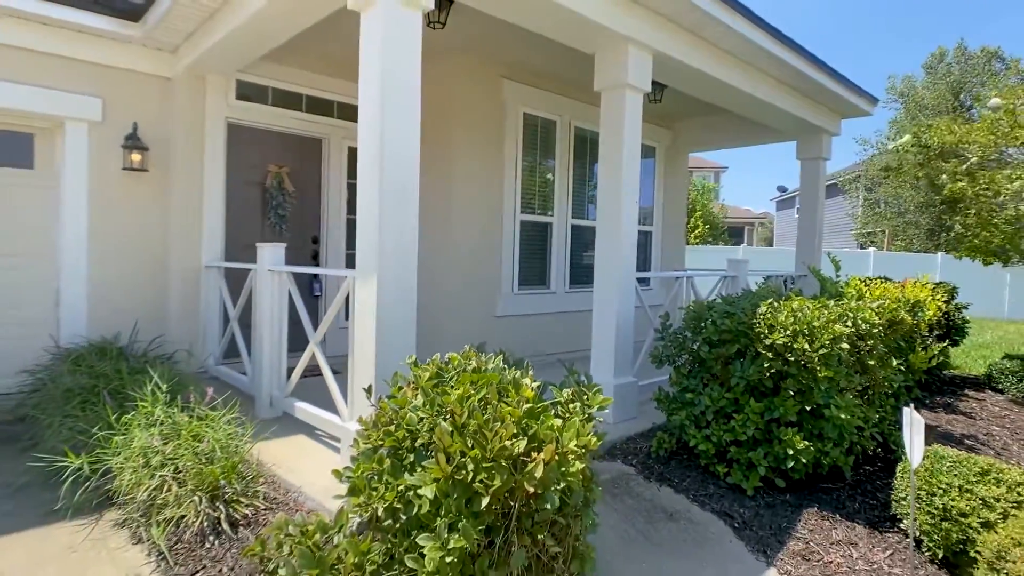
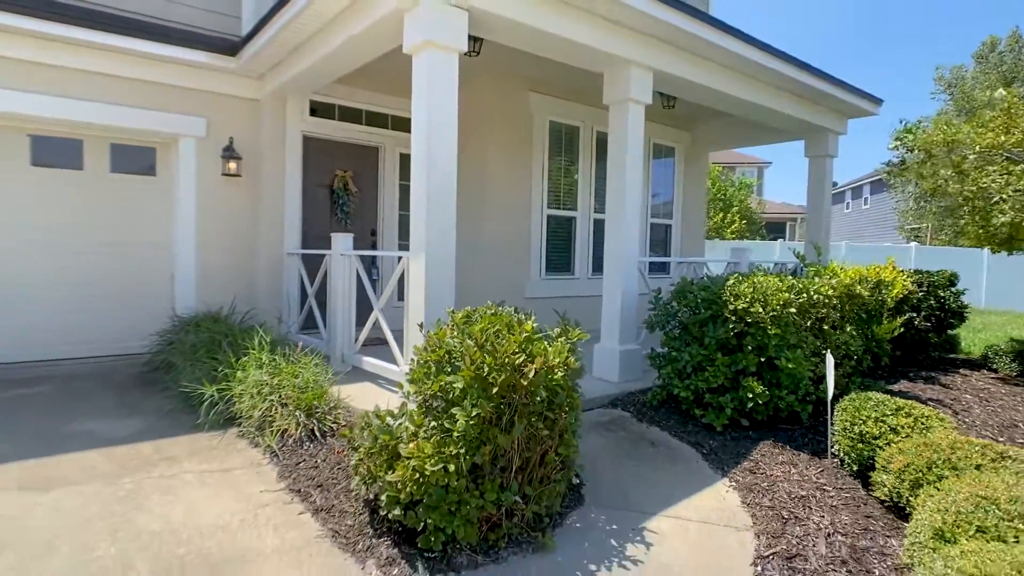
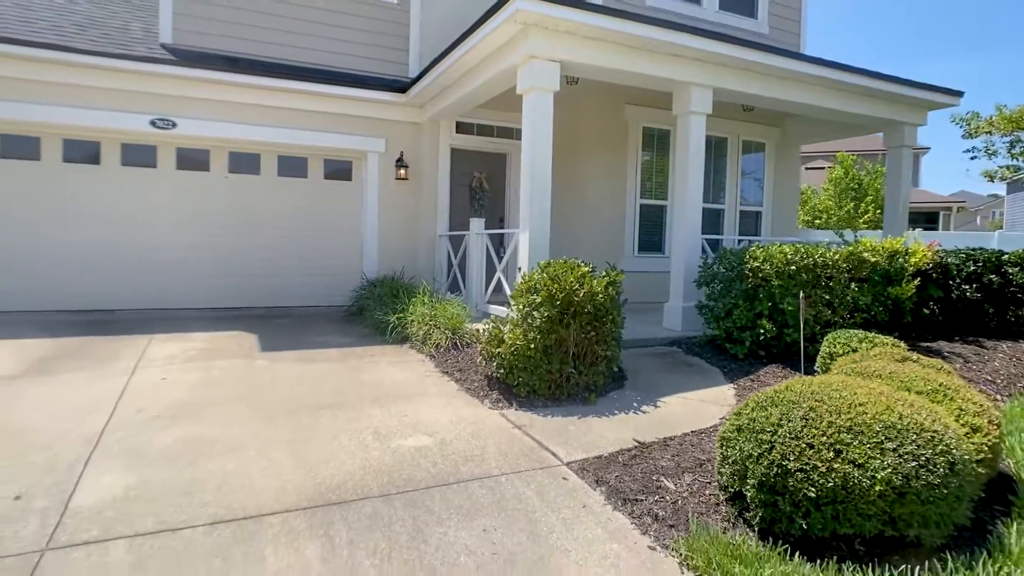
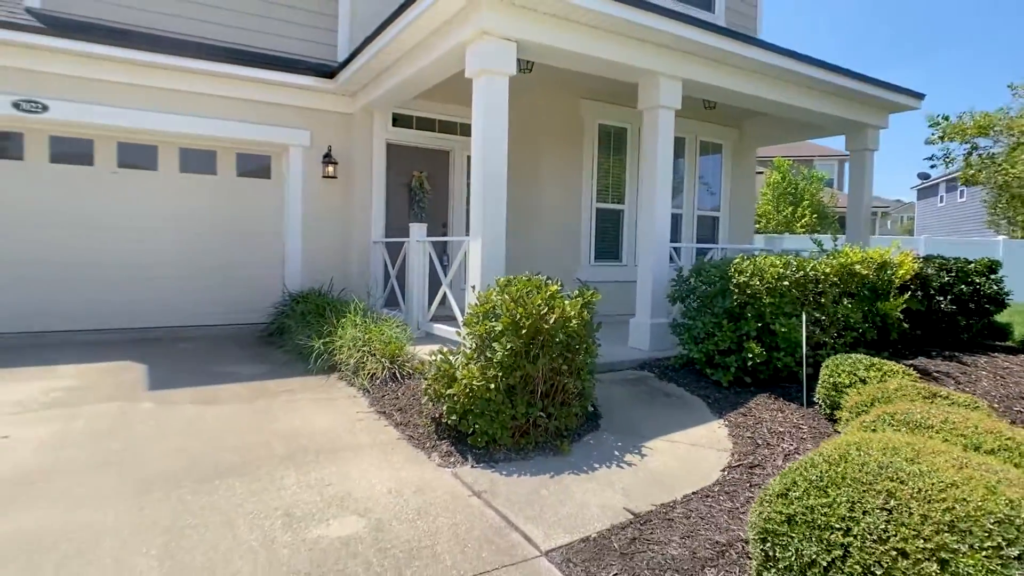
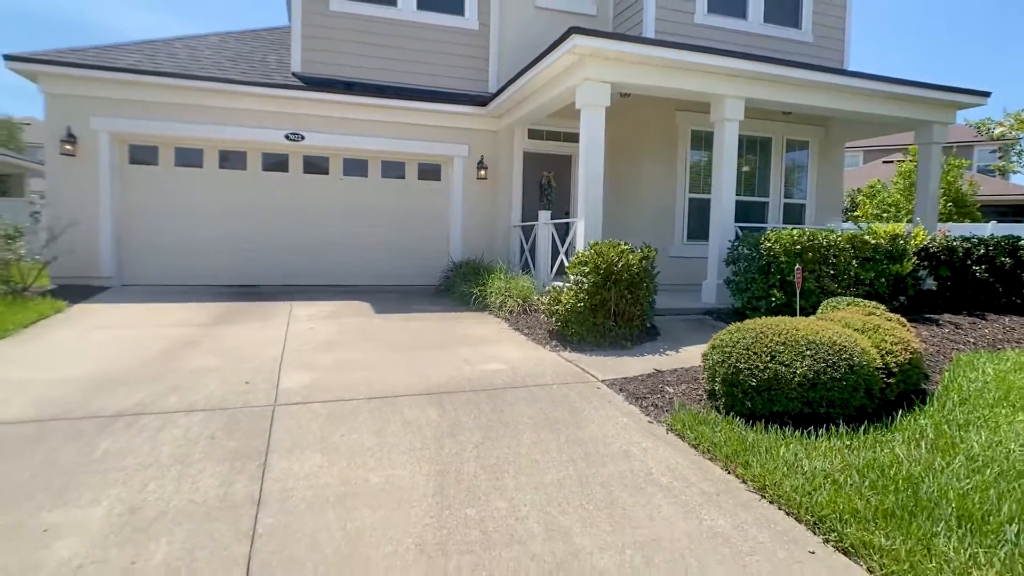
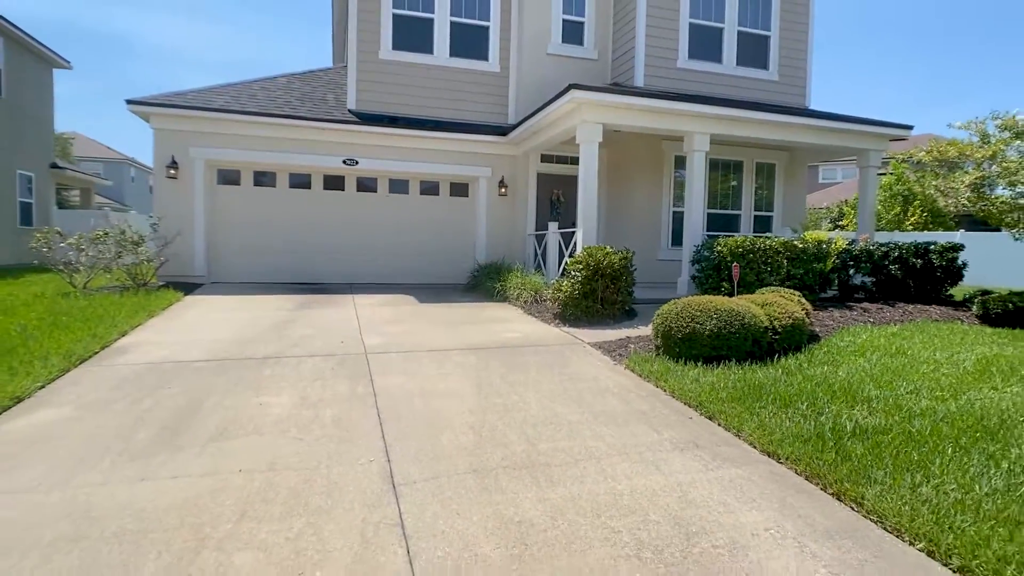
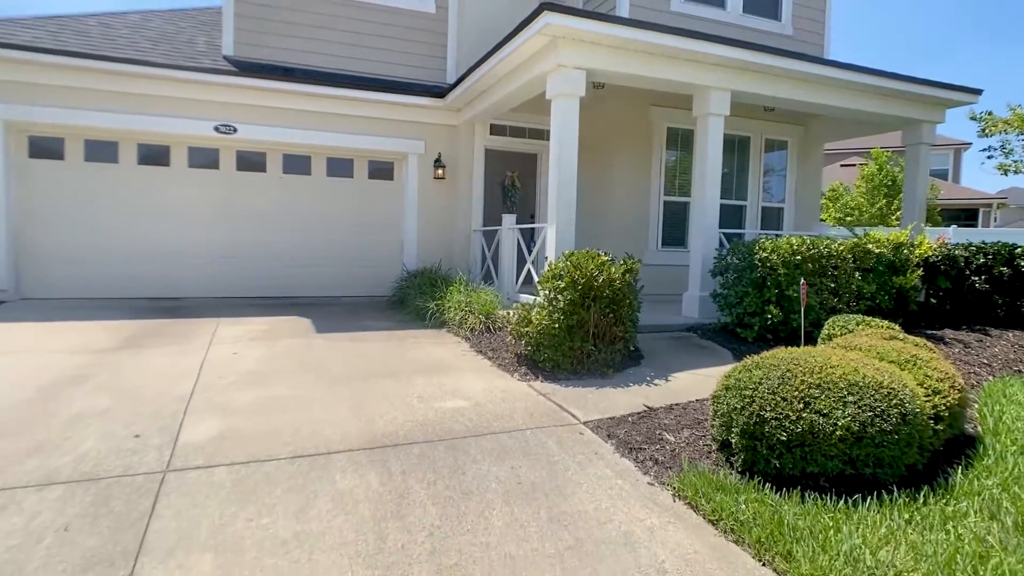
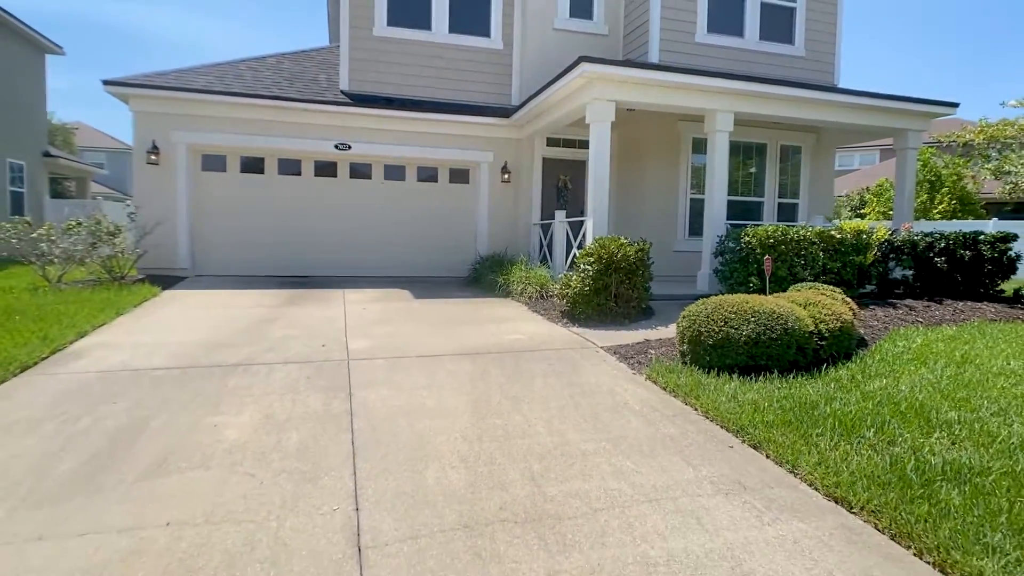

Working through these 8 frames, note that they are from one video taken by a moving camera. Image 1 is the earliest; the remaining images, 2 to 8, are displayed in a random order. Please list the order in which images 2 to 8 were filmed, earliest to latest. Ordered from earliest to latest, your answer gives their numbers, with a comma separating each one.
2, 4, 3, 7, 5, 8, 6
